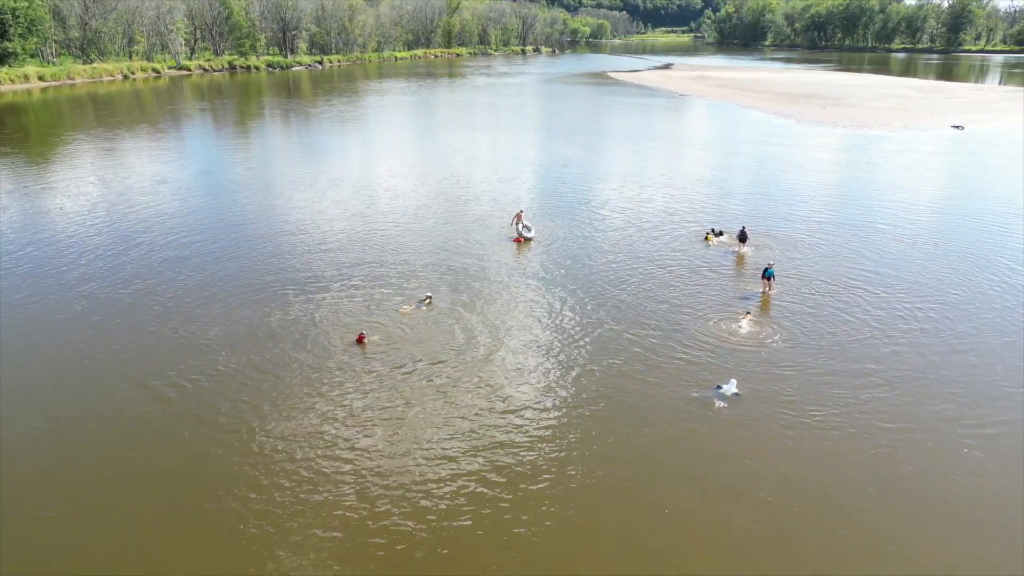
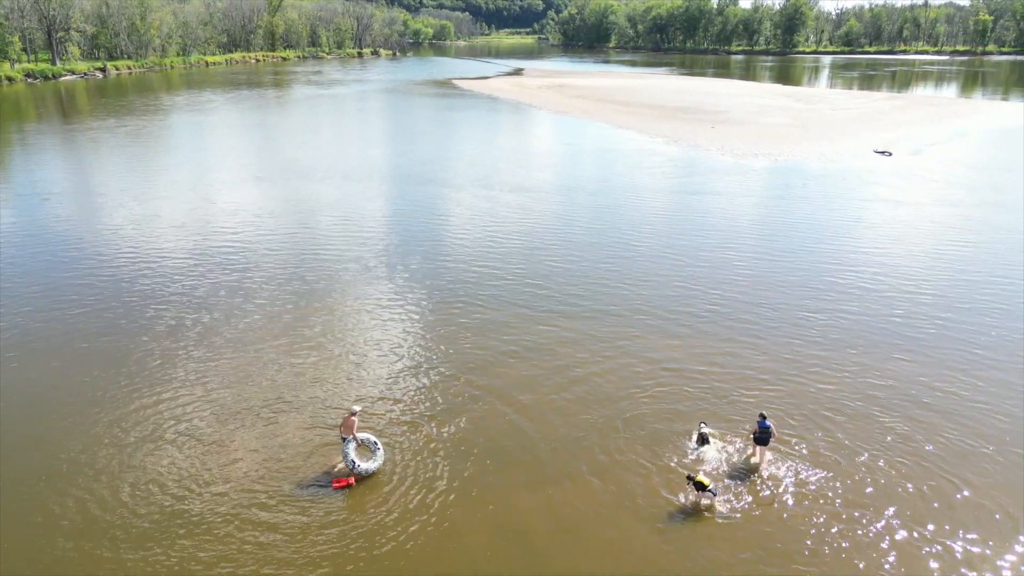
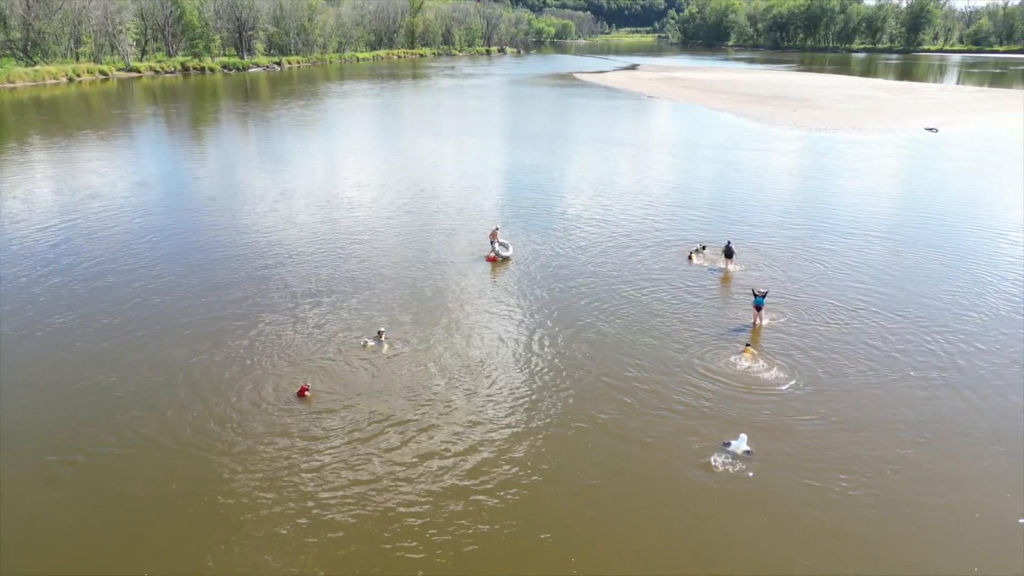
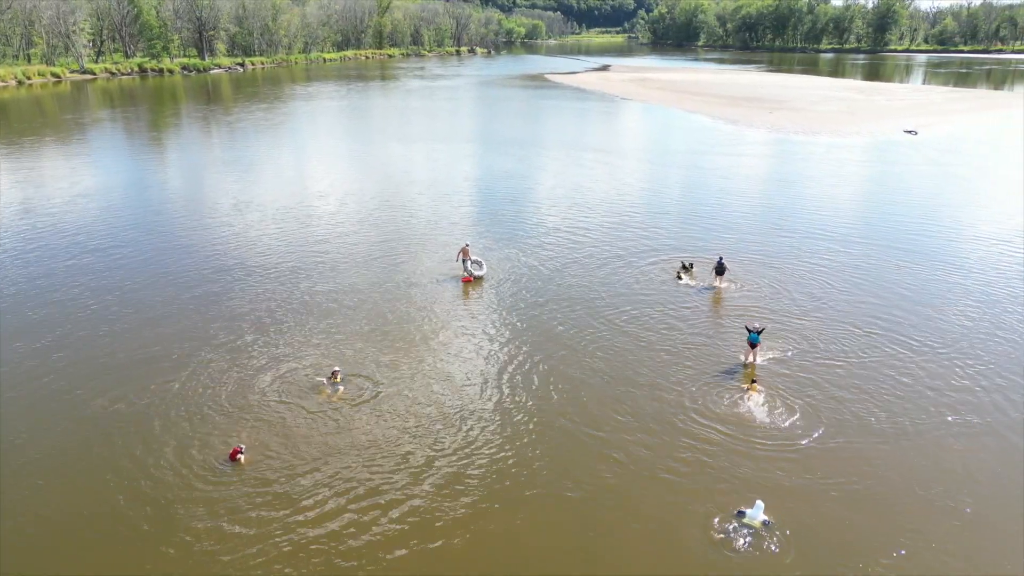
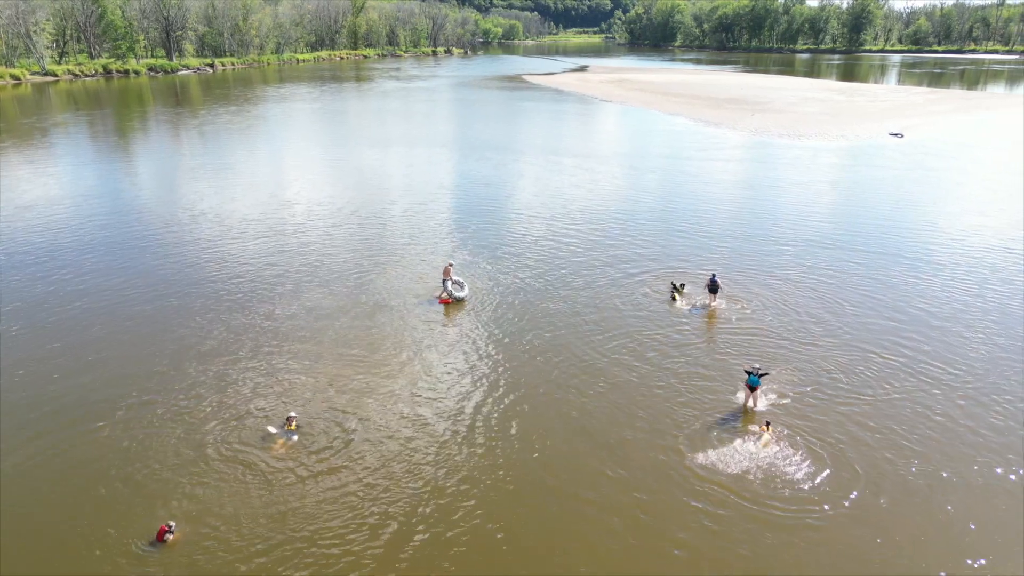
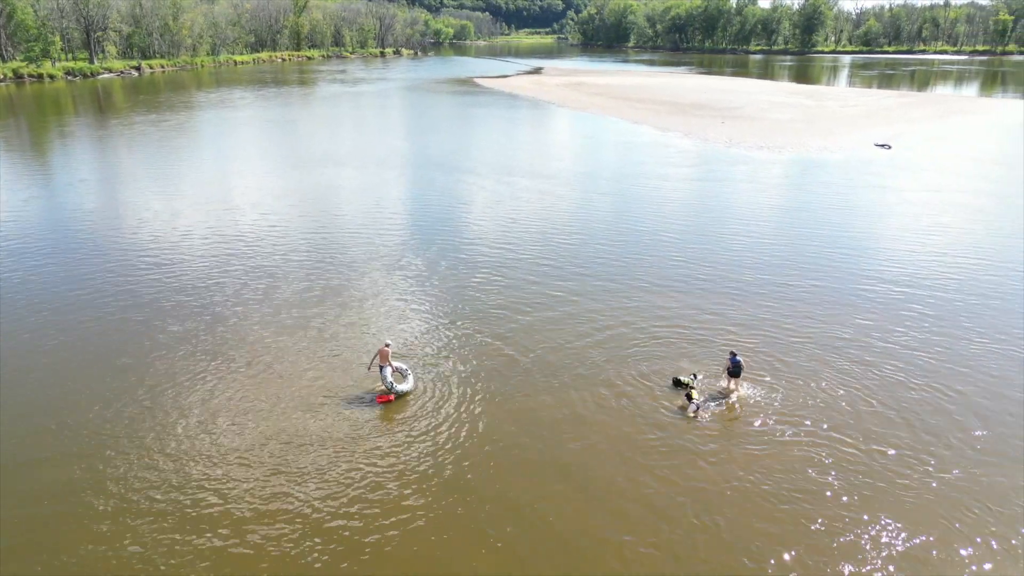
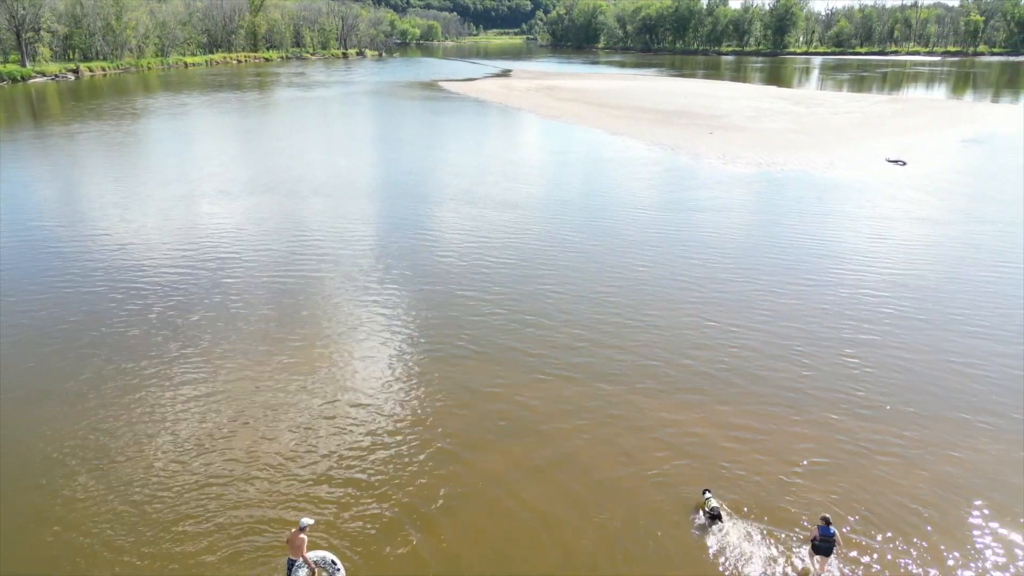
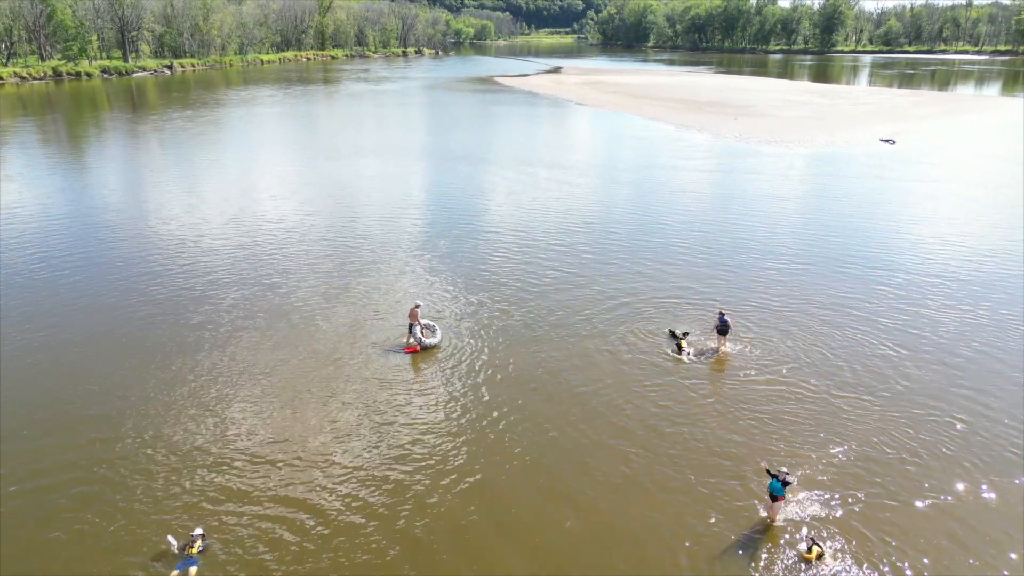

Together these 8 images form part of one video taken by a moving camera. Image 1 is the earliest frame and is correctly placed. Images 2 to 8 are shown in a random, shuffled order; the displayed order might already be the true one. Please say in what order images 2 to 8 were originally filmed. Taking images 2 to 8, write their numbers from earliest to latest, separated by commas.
3, 4, 5, 8, 6, 2, 7
